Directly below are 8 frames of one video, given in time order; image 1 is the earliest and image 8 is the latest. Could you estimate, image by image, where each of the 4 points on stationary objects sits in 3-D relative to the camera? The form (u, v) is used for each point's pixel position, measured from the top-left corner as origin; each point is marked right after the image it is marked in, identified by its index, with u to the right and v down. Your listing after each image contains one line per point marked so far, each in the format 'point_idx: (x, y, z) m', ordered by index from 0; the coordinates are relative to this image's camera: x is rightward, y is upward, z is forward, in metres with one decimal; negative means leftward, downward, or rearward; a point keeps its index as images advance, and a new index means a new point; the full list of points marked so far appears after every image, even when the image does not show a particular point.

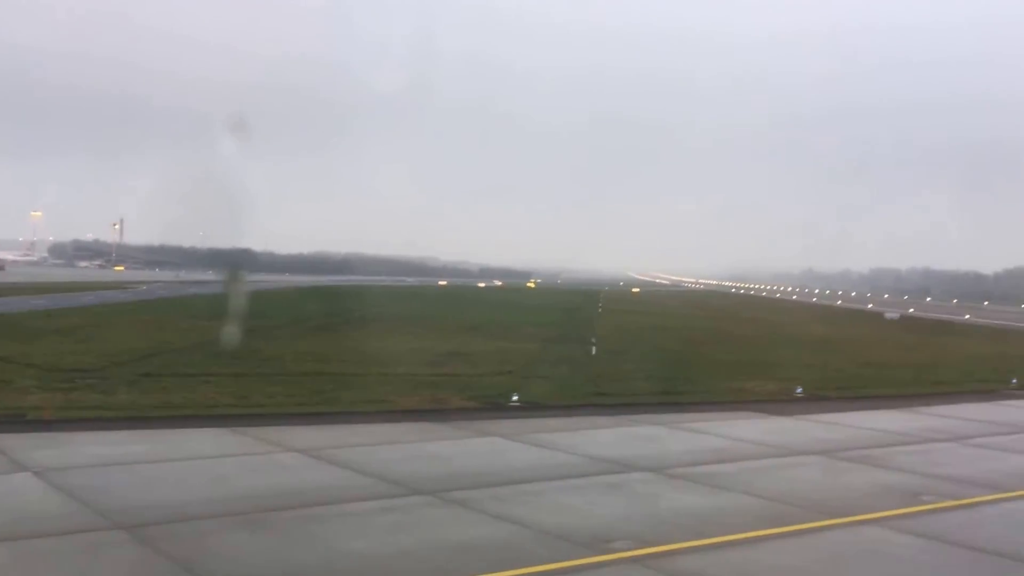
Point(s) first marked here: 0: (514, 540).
0: (0.0, -2.3, +8.8) m
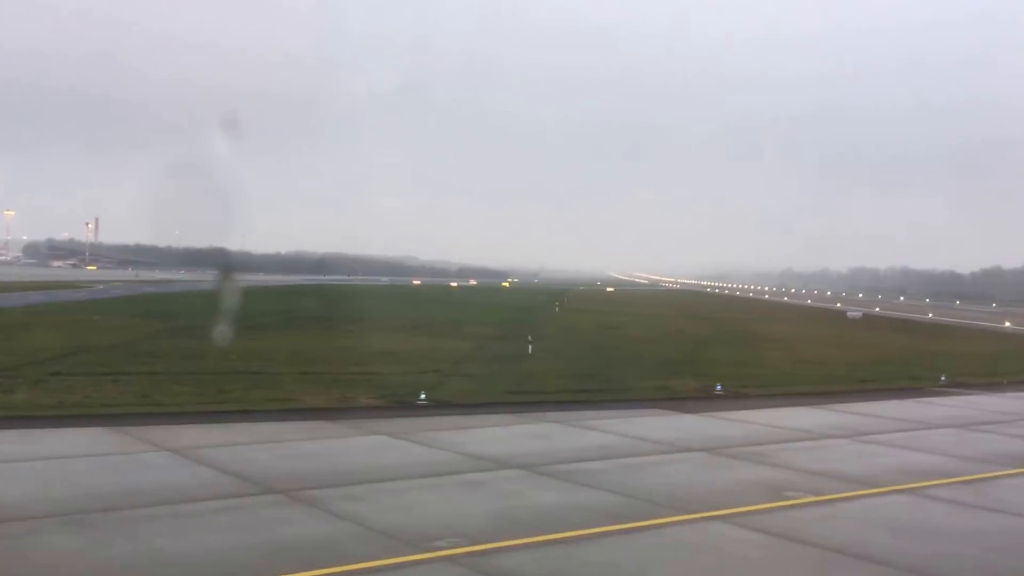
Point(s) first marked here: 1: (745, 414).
0: (-1.6, -2.3, +8.6) m
1: (+4.5, -2.4, +18.6) m
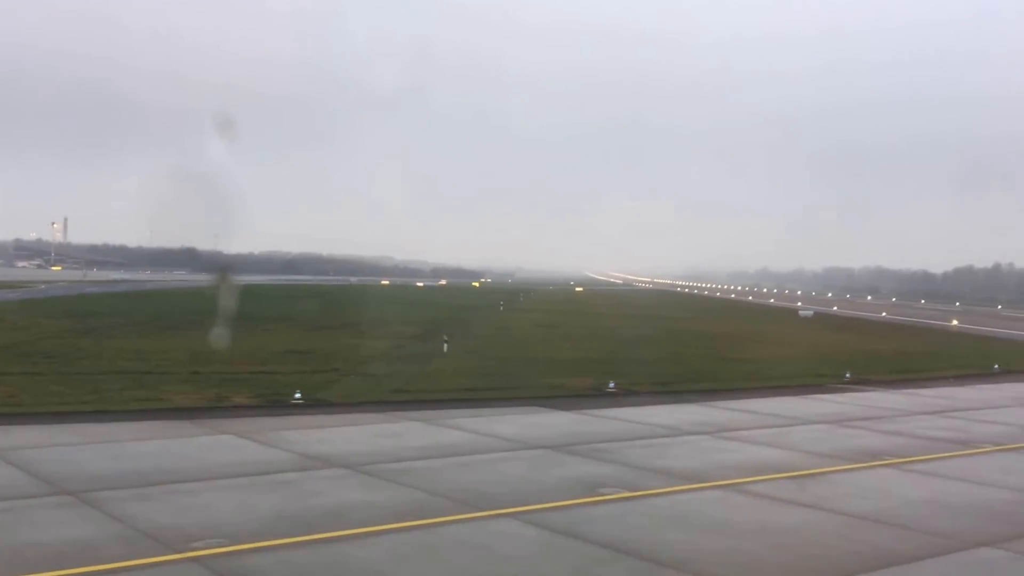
0: (-3.7, -2.2, +8.4) m
1: (+2.1, -2.4, +18.6) m
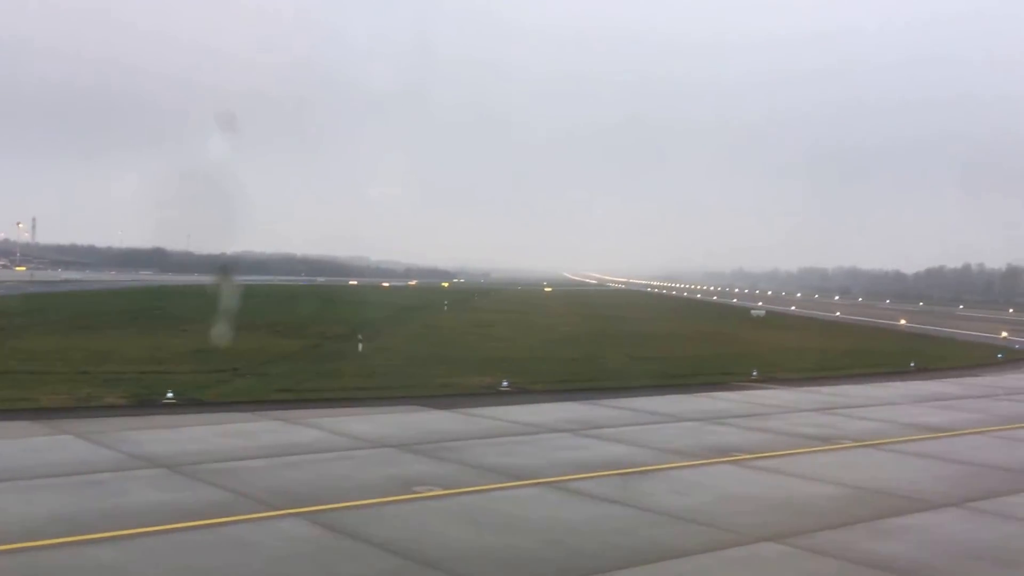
0: (-5.7, -2.2, +8.1) m
1: (-0.3, -2.3, +18.4) m
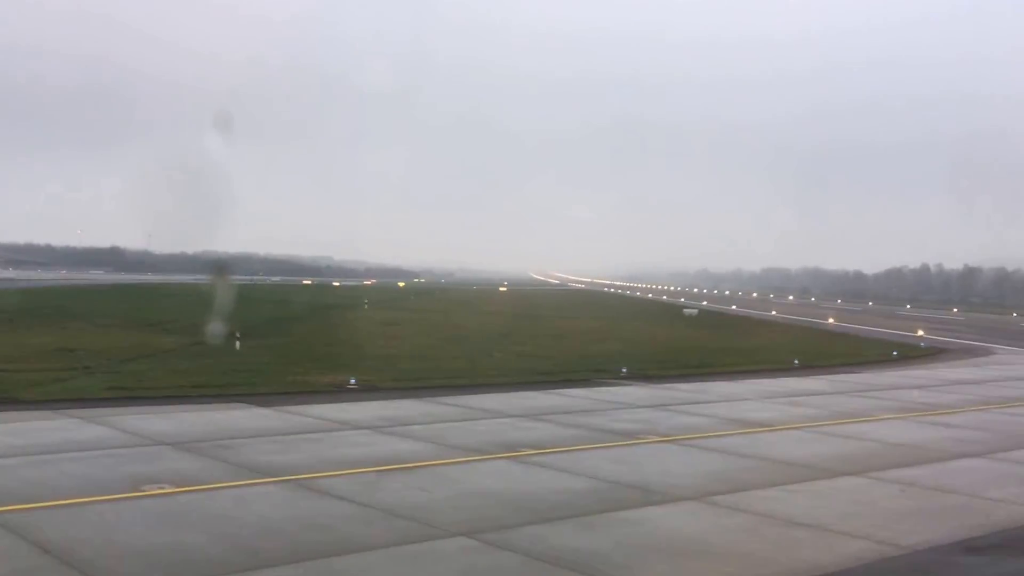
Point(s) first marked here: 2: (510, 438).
0: (-8.6, -2.1, +7.6) m
1: (-3.6, -2.2, +18.2) m
2: (0.0, -2.4, +15.2) m
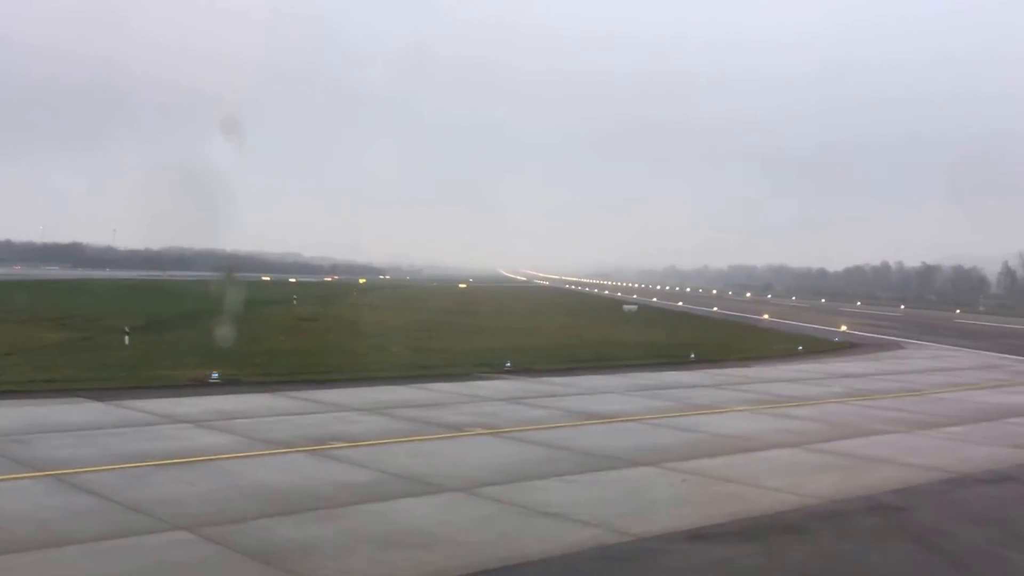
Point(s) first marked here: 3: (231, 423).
0: (-11.1, -2.0, +7.1) m
1: (-6.5, -2.1, +17.9) m
2: (-2.8, -2.2, +15.1) m
3: (-4.5, -2.2, +15.4) m
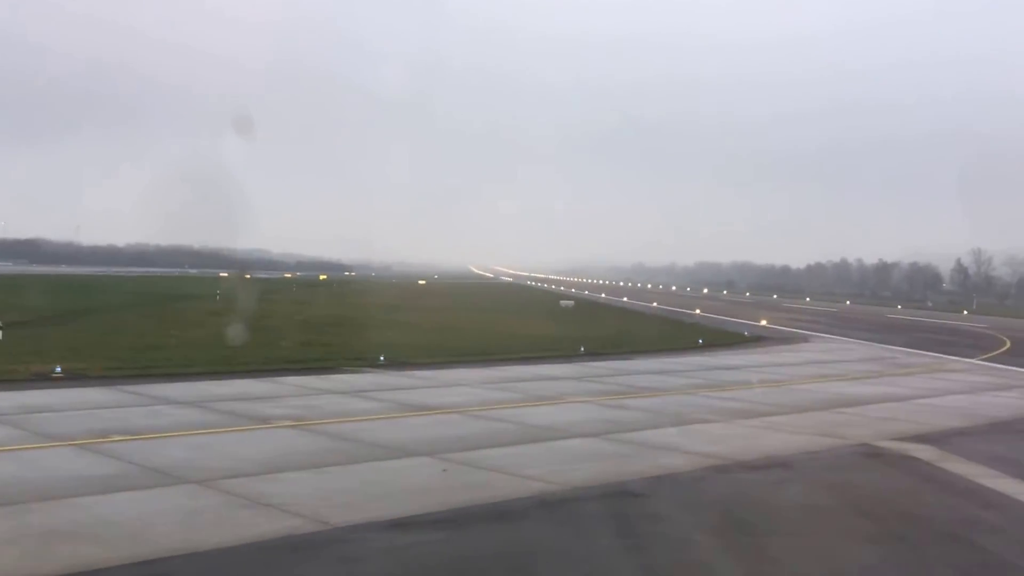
0: (-13.8, -1.9, +6.5) m
1: (-9.7, -2.0, +17.5) m
2: (-5.9, -2.1, +14.8) m
3: (-7.6, -2.1, +15.0) m
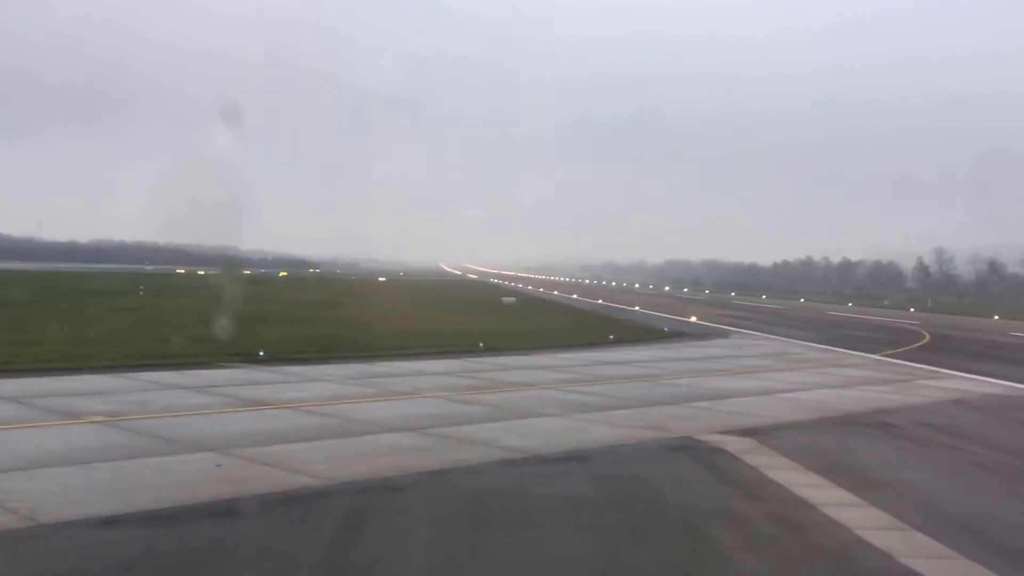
0: (-16.3, -1.8, +5.7) m
1: (-12.6, -1.8, +16.8) m
2: (-8.7, -2.0, +14.3) m
3: (-10.4, -1.9, +14.5) m
